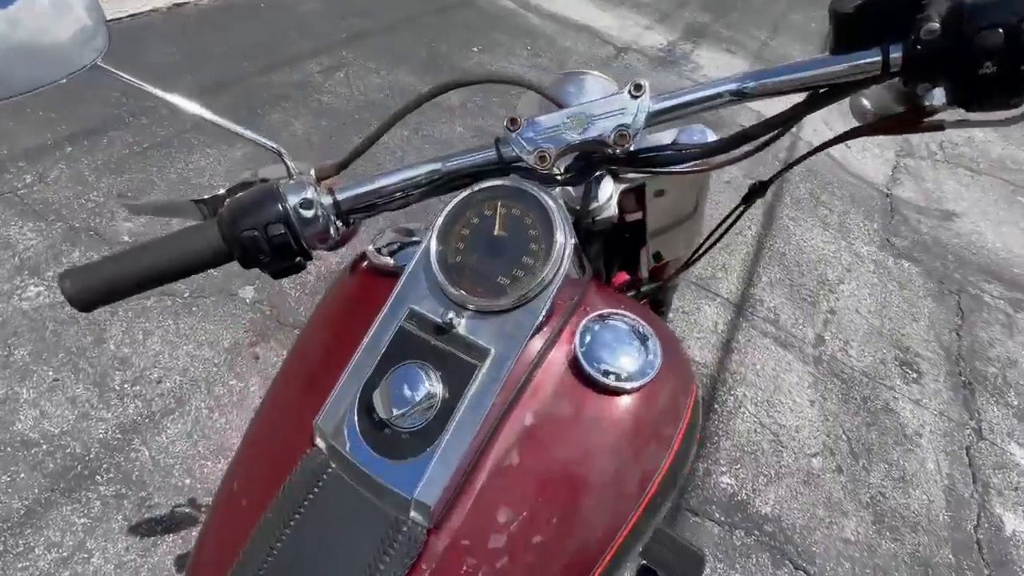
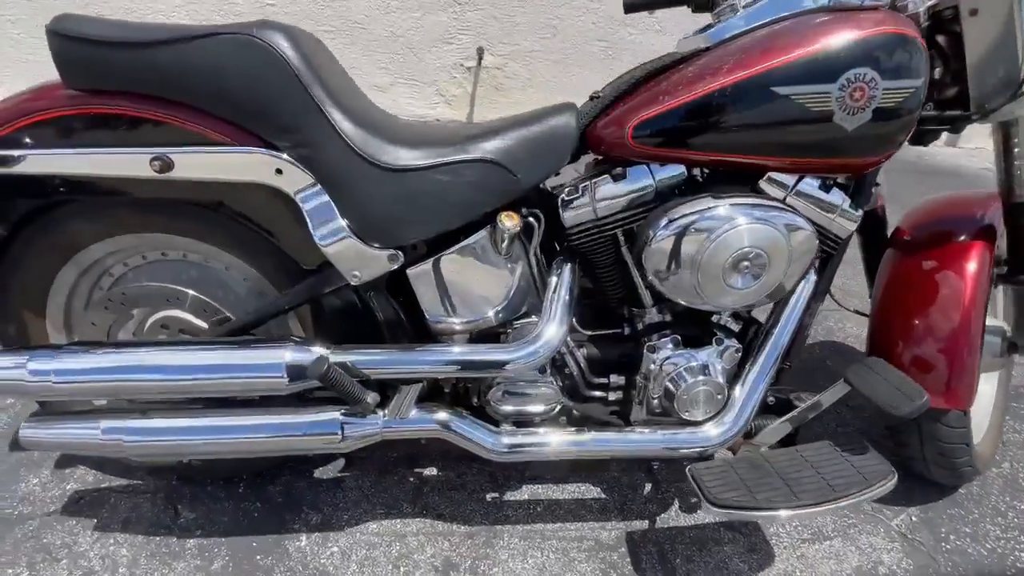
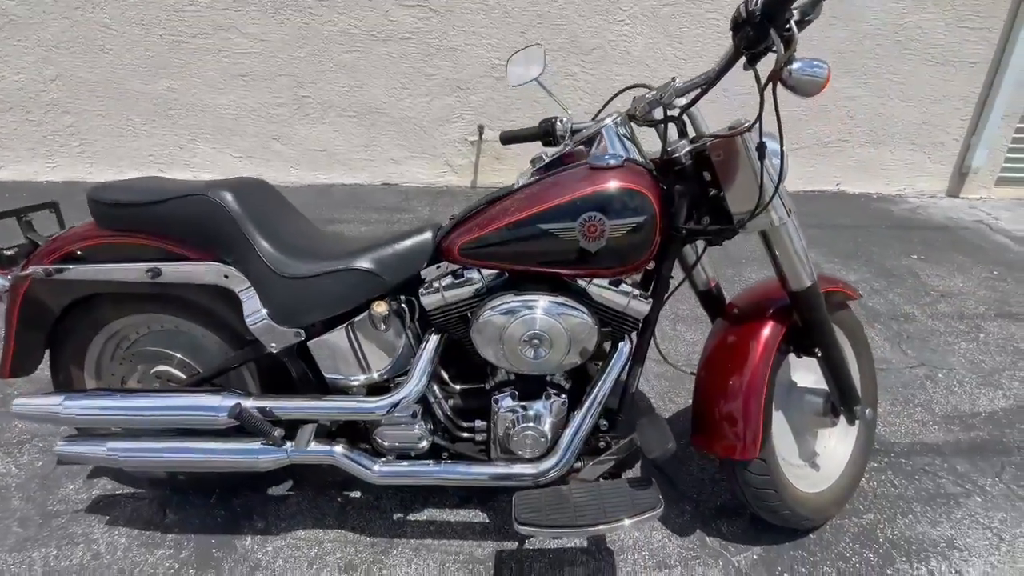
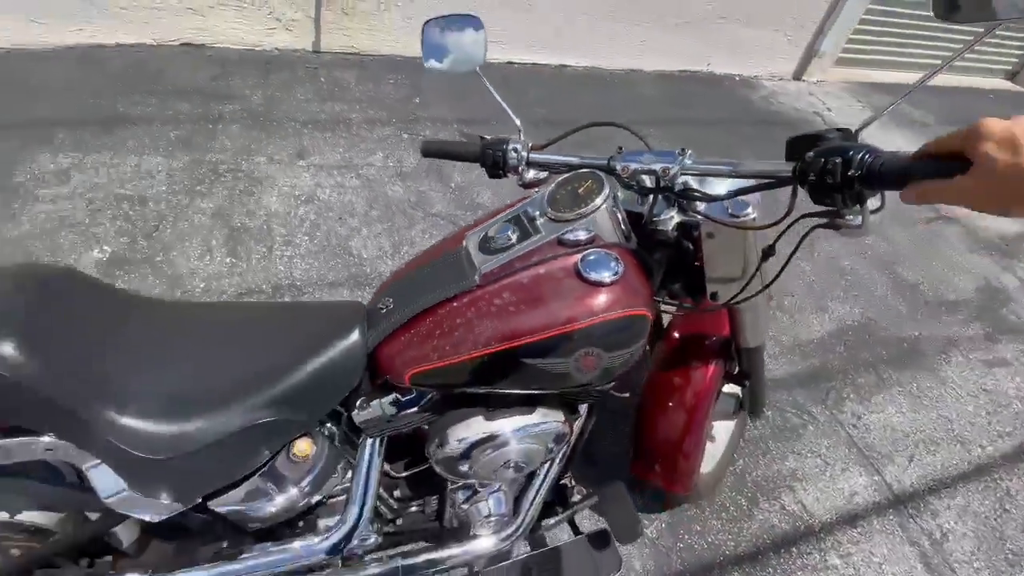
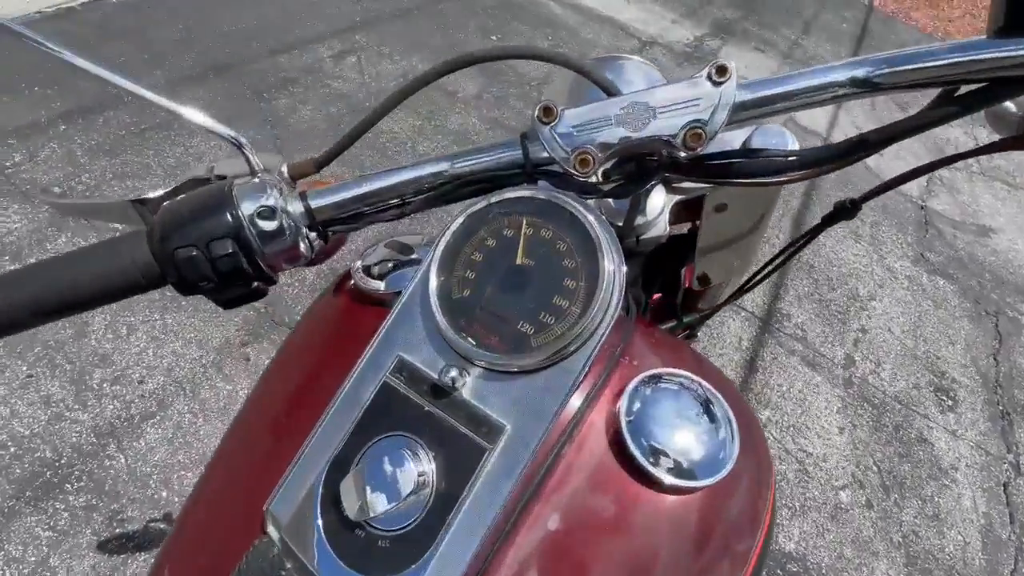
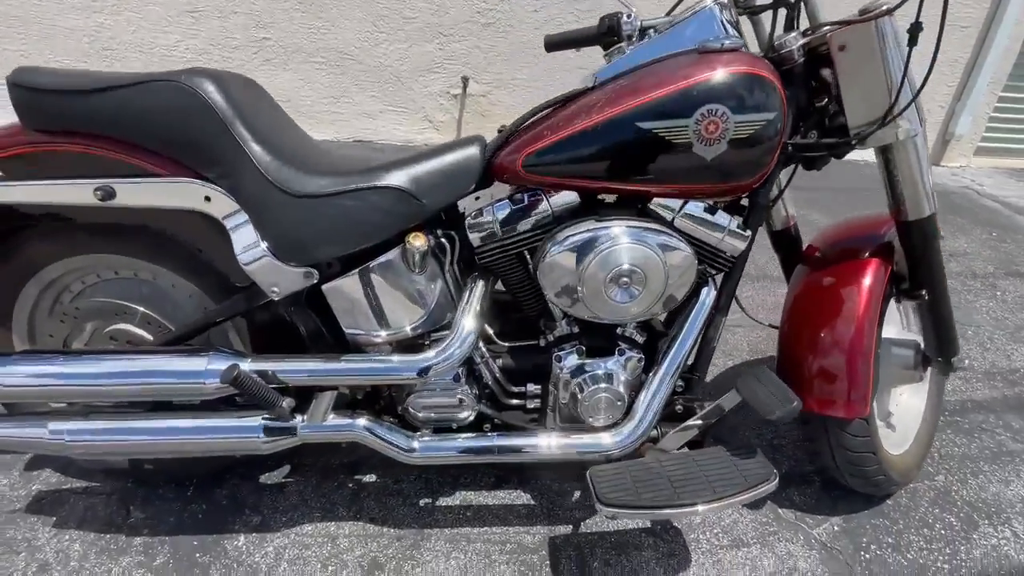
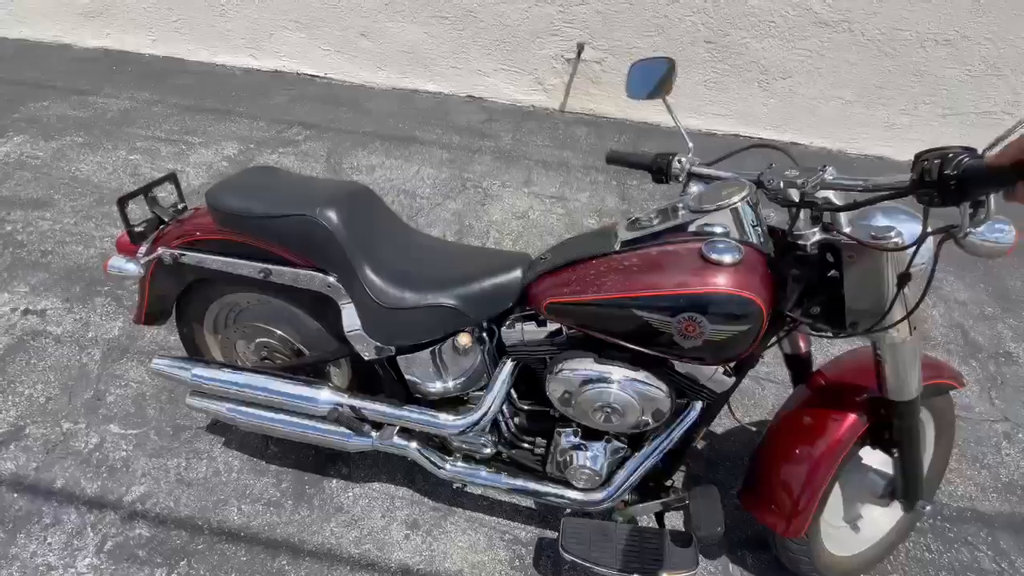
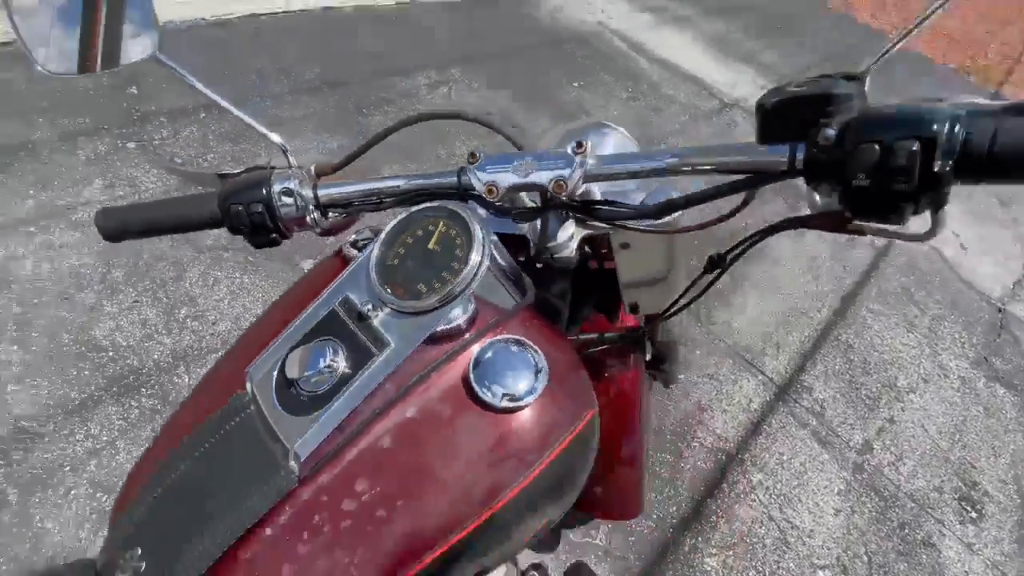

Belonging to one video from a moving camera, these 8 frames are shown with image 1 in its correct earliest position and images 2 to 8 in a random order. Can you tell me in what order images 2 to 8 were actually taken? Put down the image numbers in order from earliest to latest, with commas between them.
5, 8, 4, 7, 3, 6, 2
